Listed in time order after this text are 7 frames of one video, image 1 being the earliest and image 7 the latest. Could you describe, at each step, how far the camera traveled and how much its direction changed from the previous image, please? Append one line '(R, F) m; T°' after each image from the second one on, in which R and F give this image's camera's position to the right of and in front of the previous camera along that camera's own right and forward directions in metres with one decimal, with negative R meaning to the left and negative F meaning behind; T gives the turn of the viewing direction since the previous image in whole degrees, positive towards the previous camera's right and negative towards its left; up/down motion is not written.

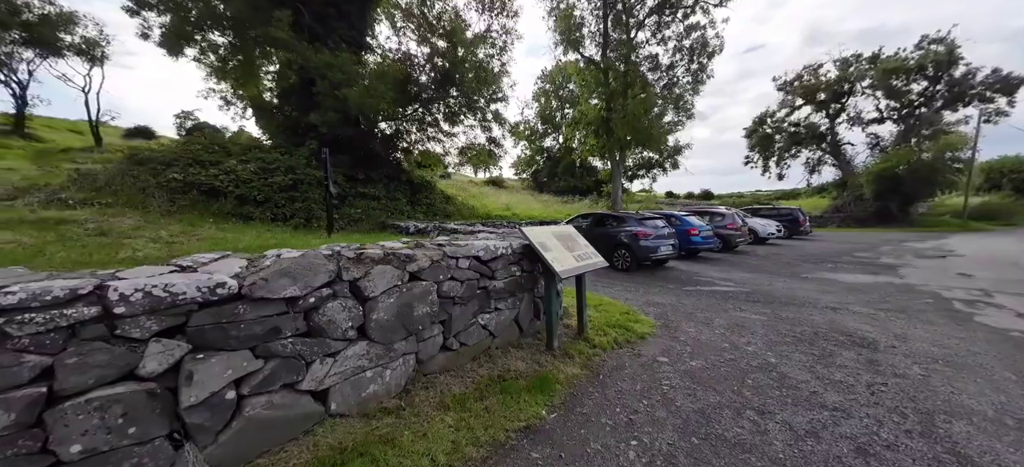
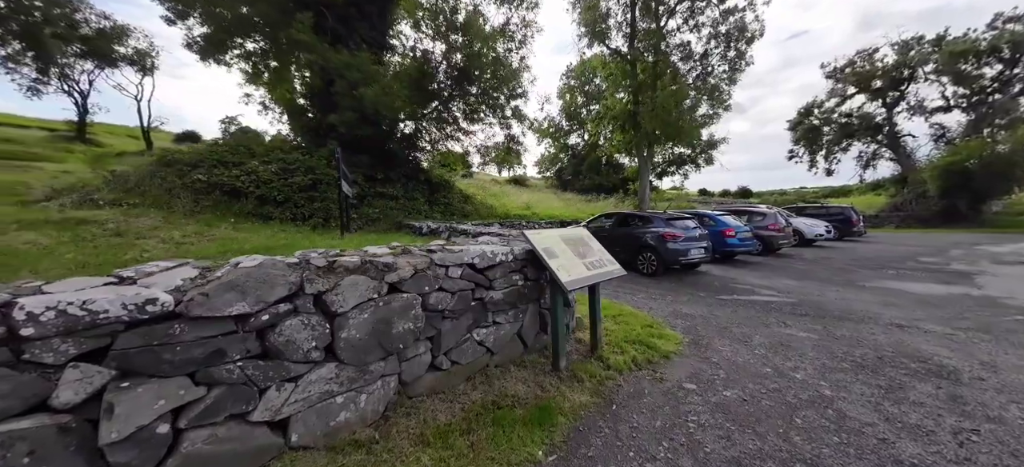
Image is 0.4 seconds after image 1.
(+0.2, +0.4) m; -5°
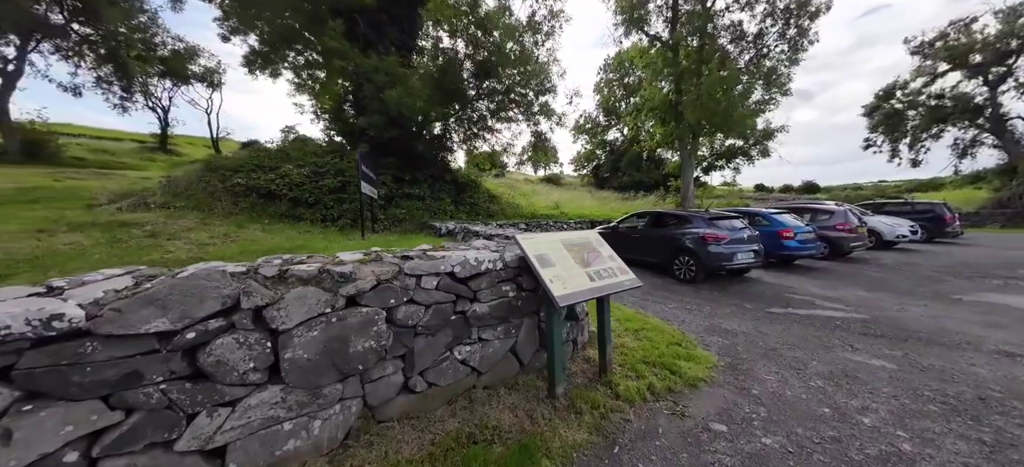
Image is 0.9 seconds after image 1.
(+0.4, +0.4) m; -7°
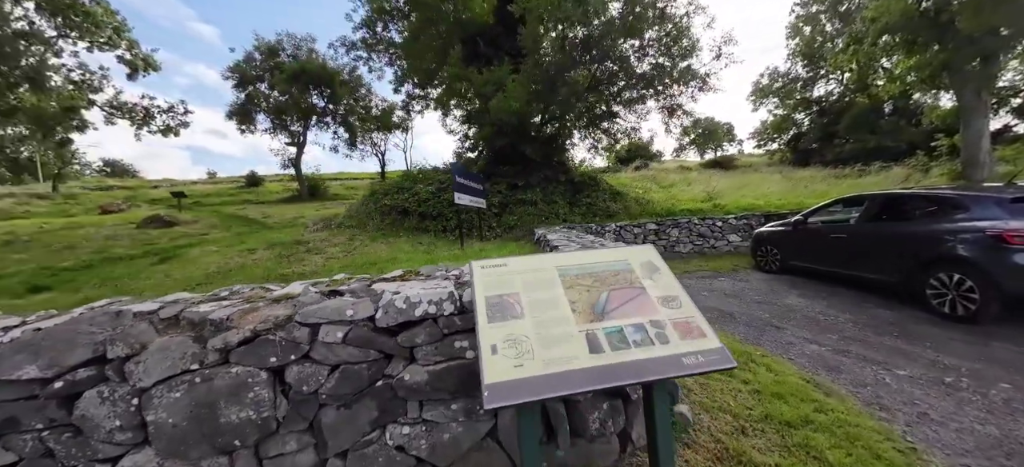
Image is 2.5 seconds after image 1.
(+0.9, +1.2) m; -28°
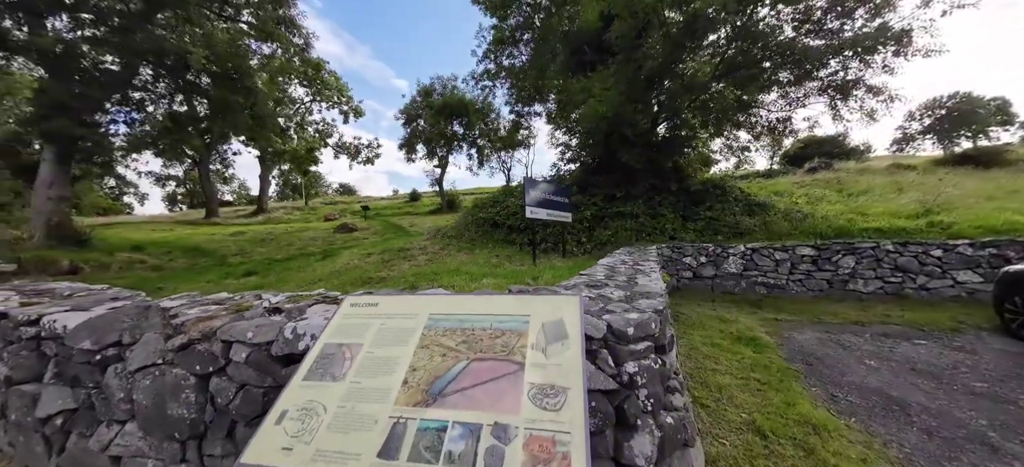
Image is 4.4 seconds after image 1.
(+1.0, +0.6) m; -23°
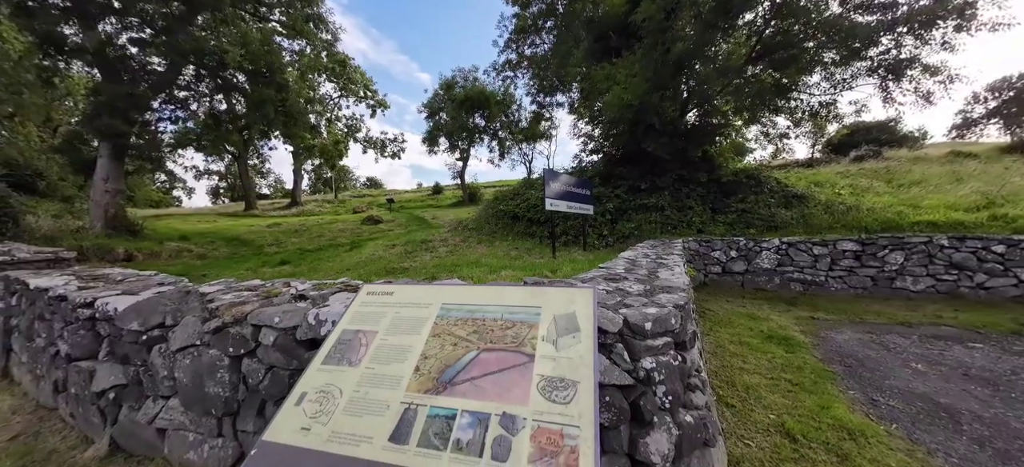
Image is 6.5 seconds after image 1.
(0.0, 0.0) m; -4°
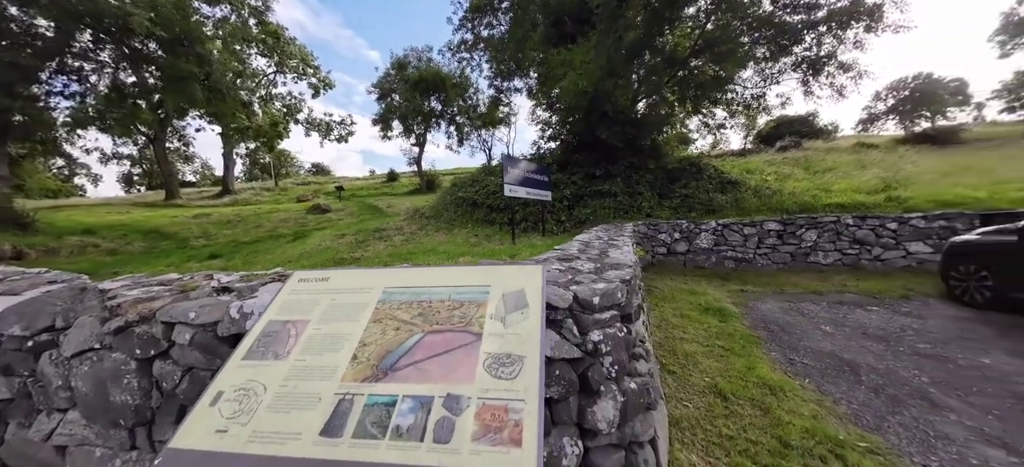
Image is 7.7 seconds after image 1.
(0.0, 0.0) m; +7°
